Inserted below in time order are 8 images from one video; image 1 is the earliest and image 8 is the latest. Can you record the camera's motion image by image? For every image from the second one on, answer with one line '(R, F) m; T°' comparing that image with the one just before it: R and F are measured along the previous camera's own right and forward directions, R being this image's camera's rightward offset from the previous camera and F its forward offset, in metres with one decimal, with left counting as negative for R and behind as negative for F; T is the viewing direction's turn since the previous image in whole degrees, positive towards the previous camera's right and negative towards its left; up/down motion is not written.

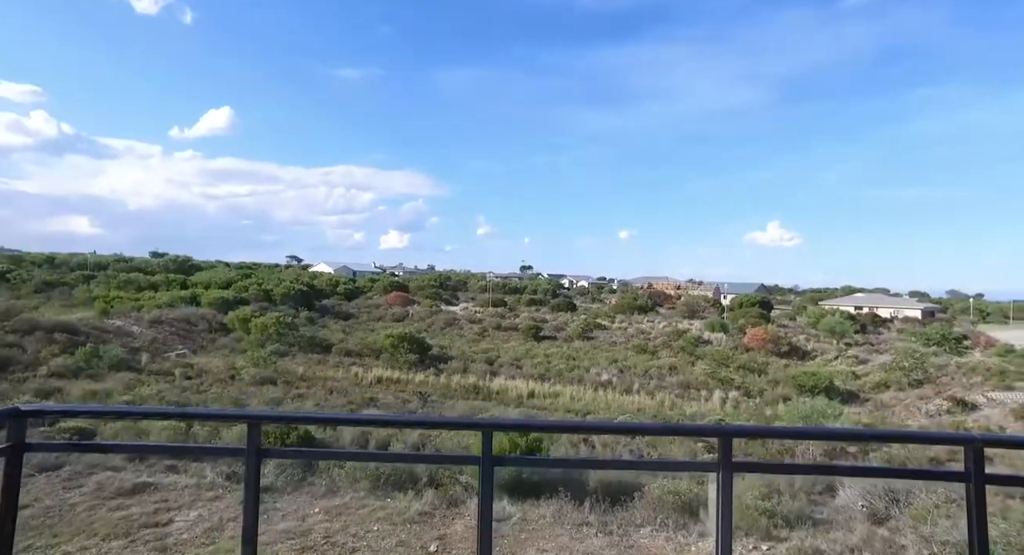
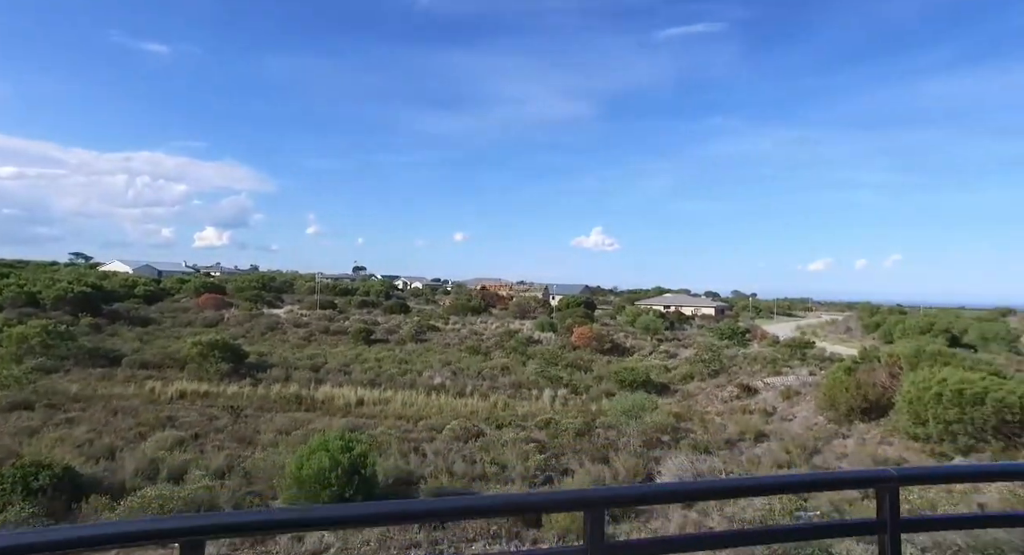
(+0.1, +0.4) m; +16°
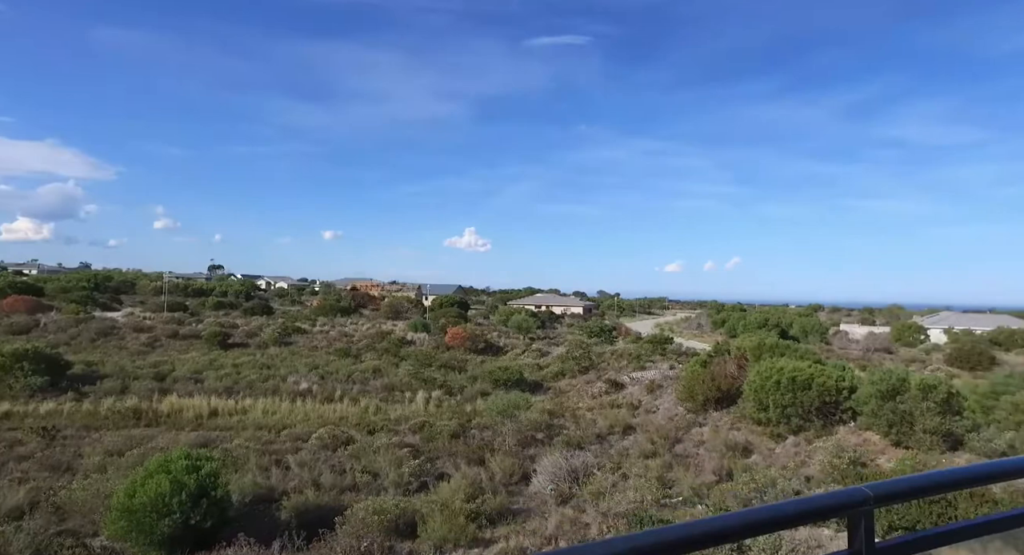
(0.0, +0.3) m; +12°
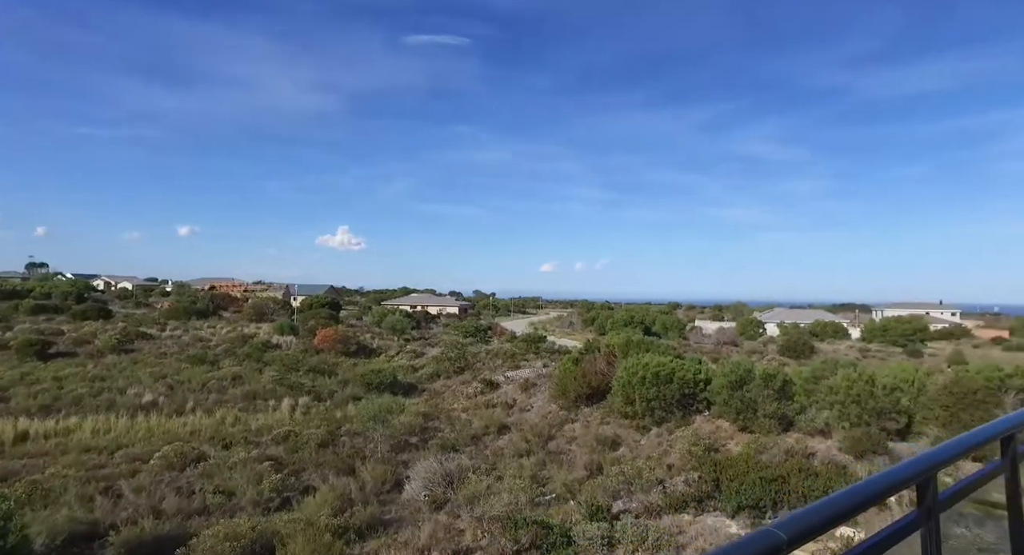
(0.0, +0.2) m; +12°
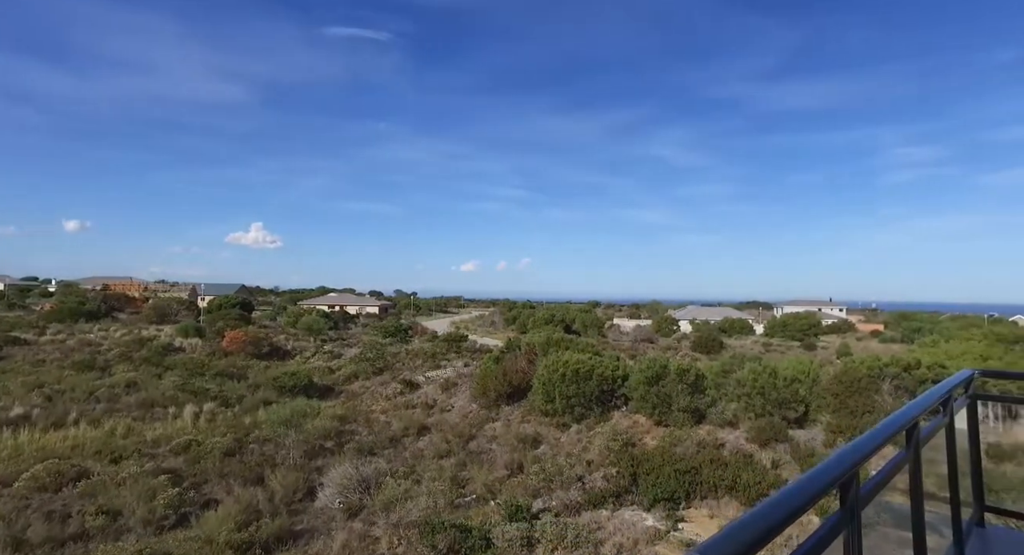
(0.0, +0.2) m; +7°
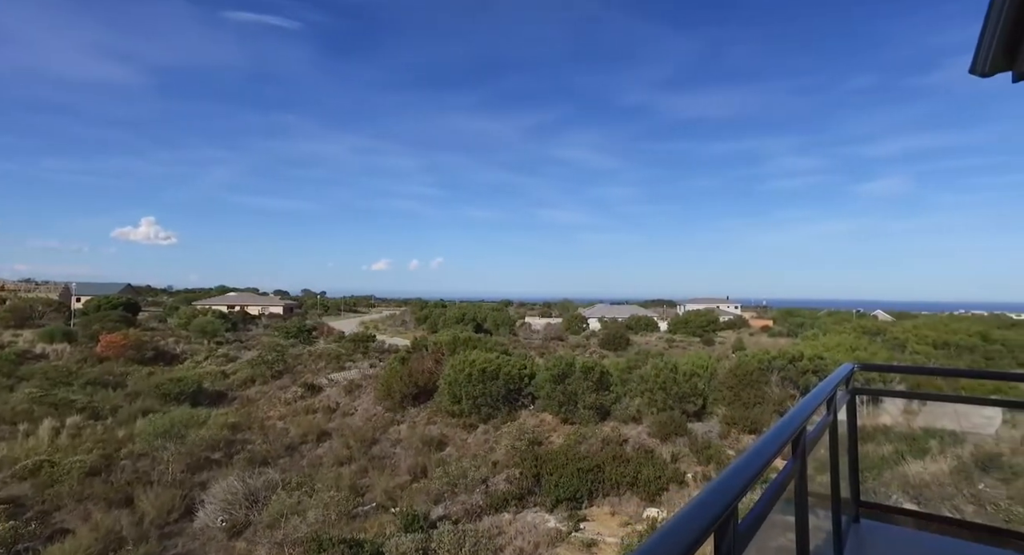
(+0.2, +0.3) m; +8°
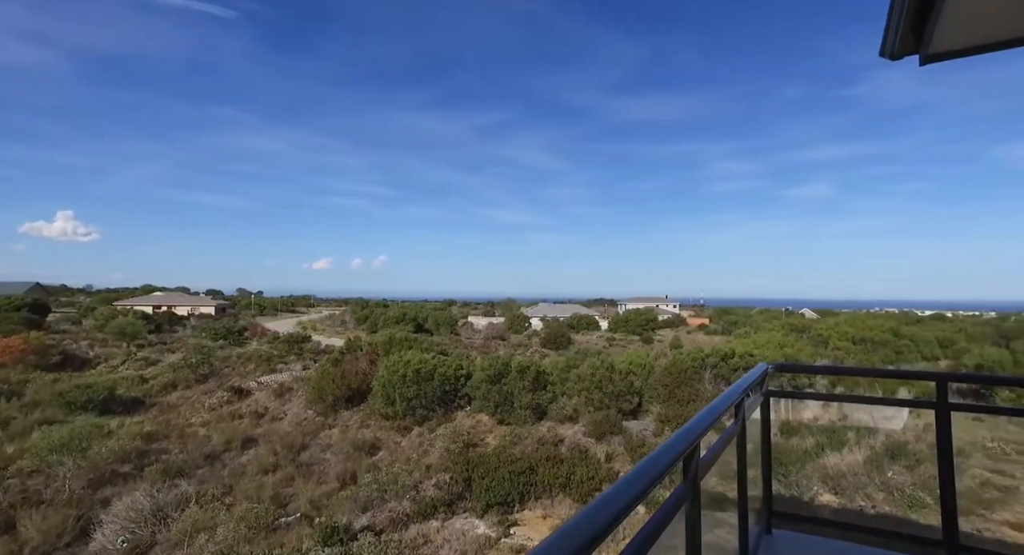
(+0.2, +0.2) m; +5°
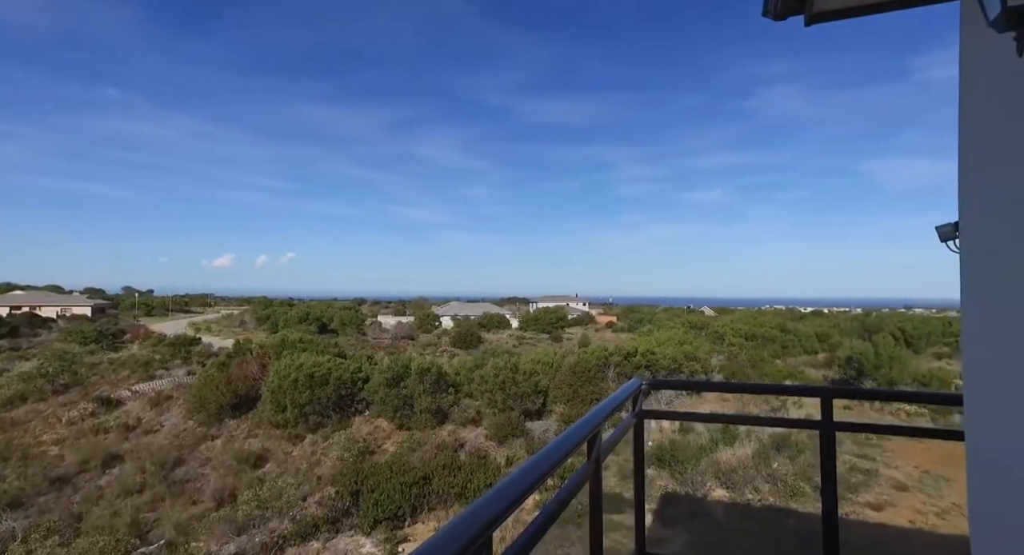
(+0.2, +0.4) m; +8°
